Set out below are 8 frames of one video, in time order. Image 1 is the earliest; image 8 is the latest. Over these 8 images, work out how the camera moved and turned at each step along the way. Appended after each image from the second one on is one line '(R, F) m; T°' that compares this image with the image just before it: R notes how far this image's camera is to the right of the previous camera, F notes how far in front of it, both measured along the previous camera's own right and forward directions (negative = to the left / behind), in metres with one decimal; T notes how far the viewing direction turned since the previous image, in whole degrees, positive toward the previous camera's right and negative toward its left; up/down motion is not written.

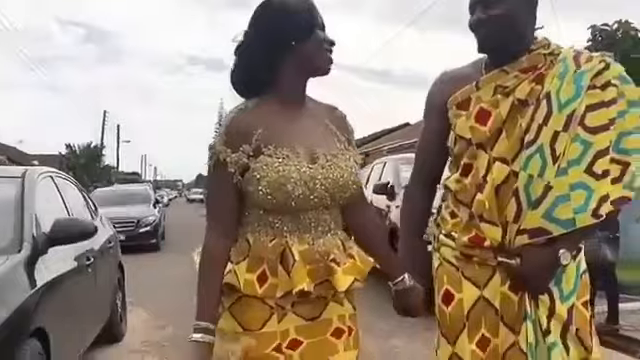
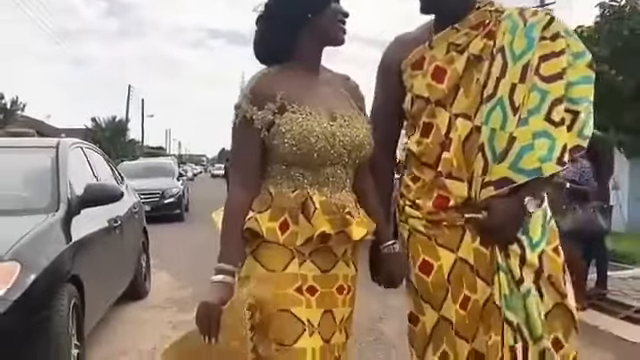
(+0.2, -0.5) m; -2°
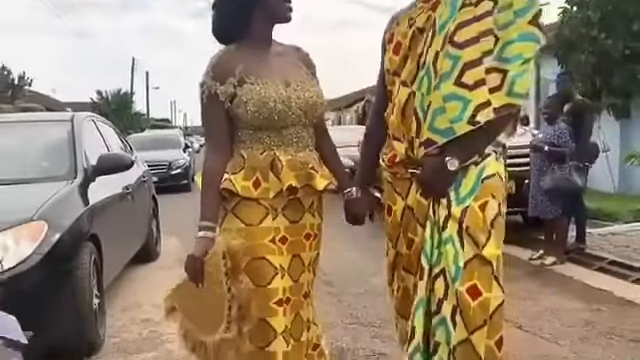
(+0.2, -0.6) m; -1°
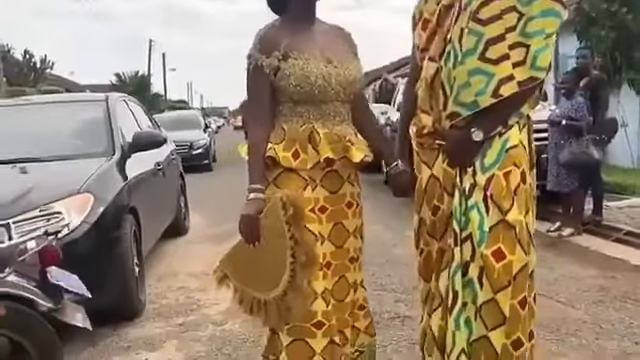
(-0.1, -0.3) m; -2°
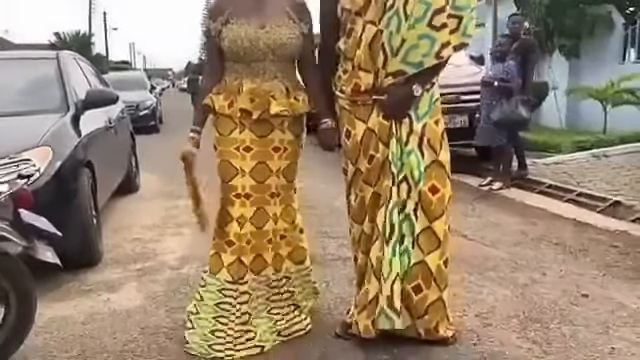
(0.0, -0.4) m; +5°
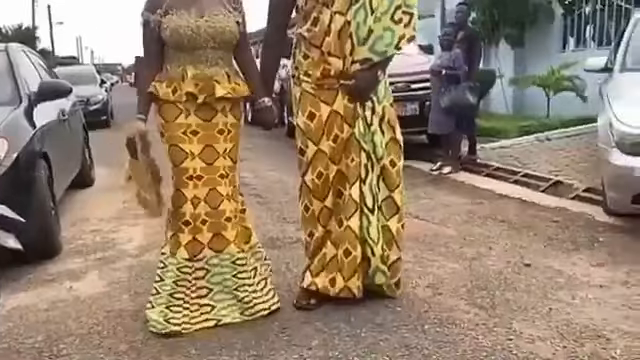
(0.0, -0.2) m; +4°
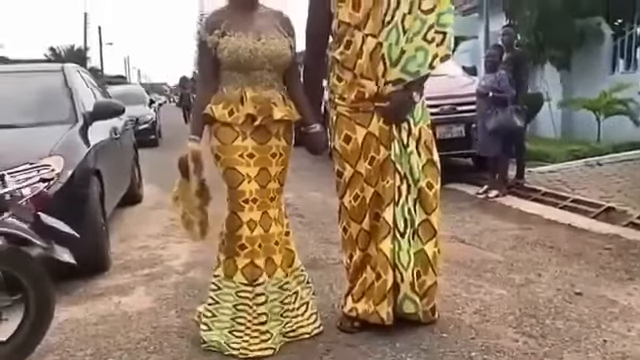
(0.0, 0.0) m; -4°
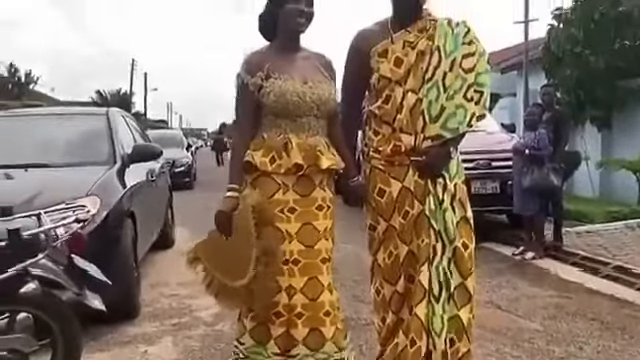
(0.0, +0.1) m; -3°
